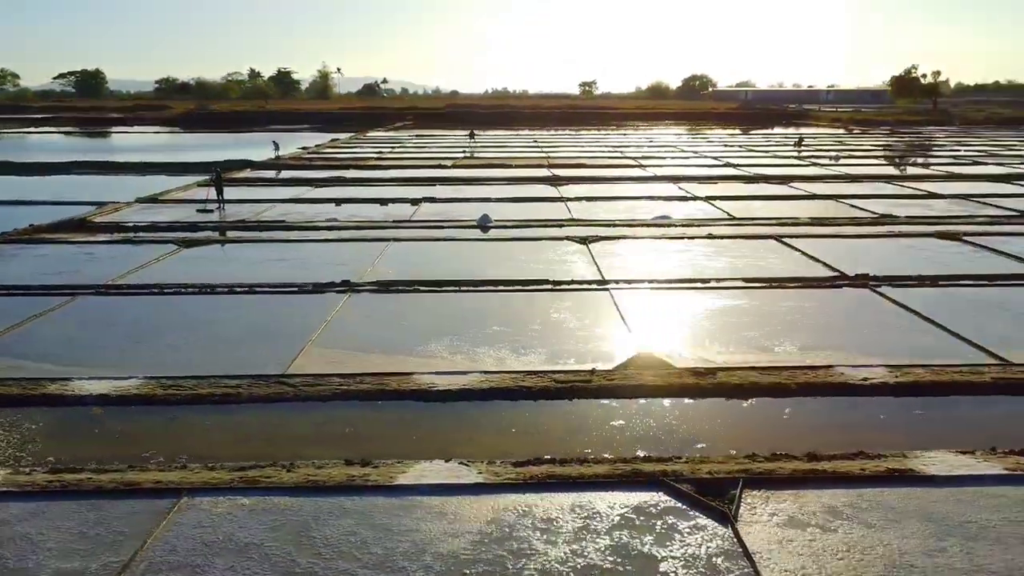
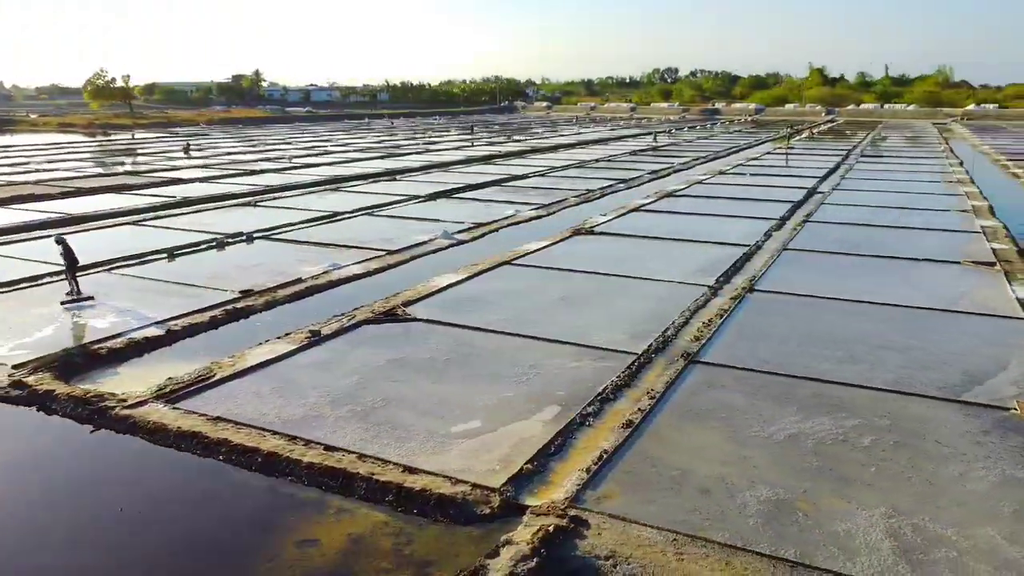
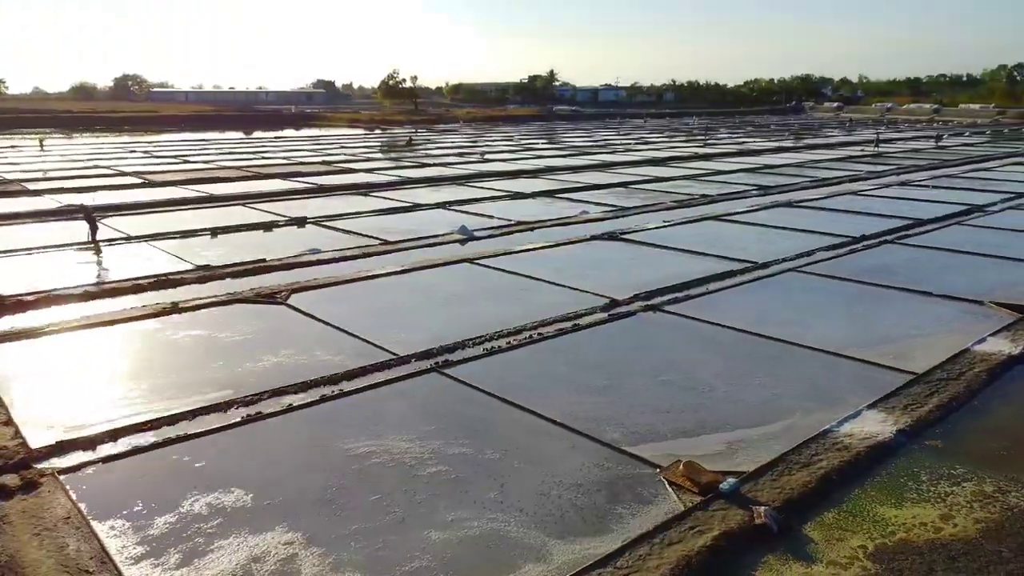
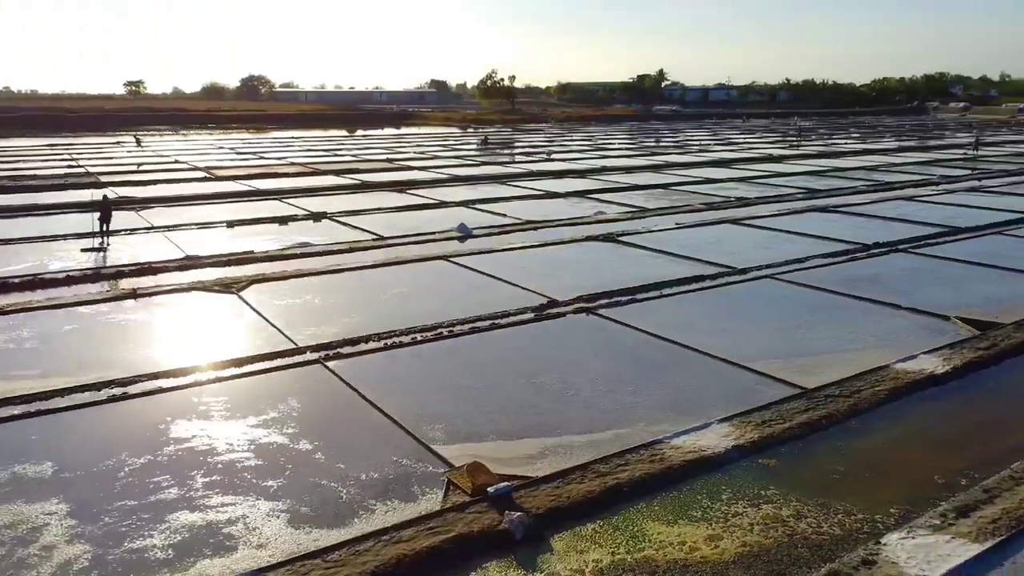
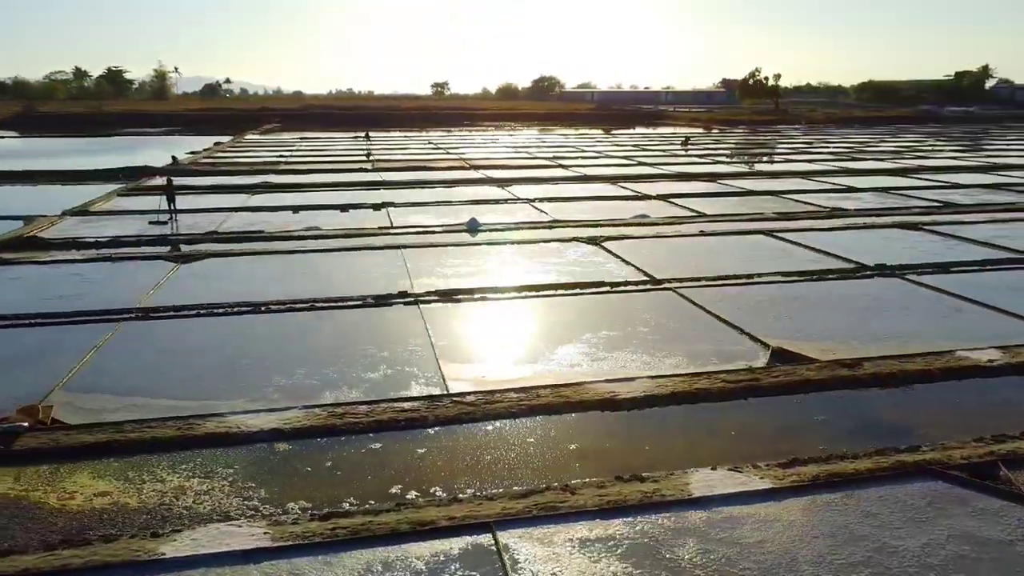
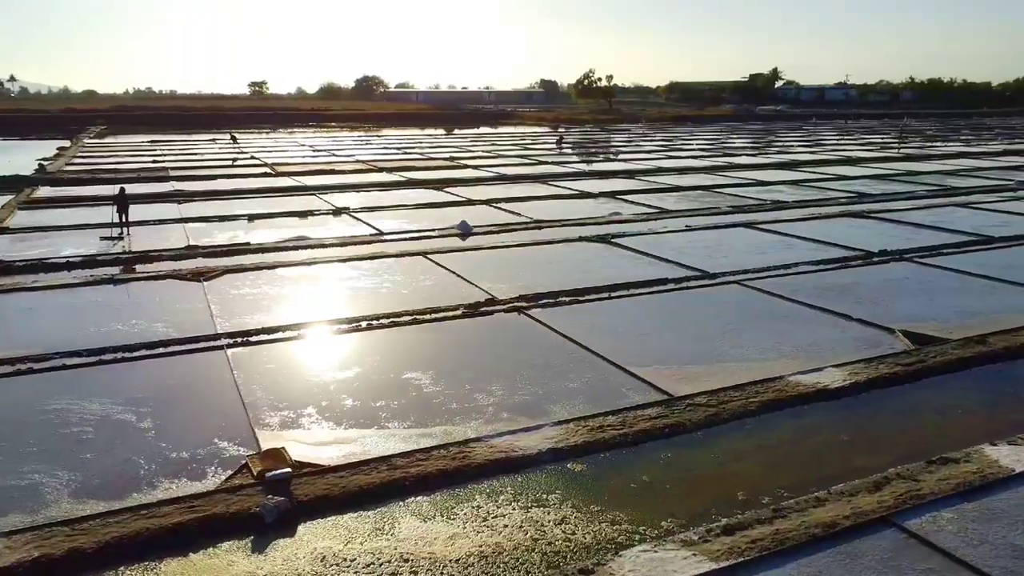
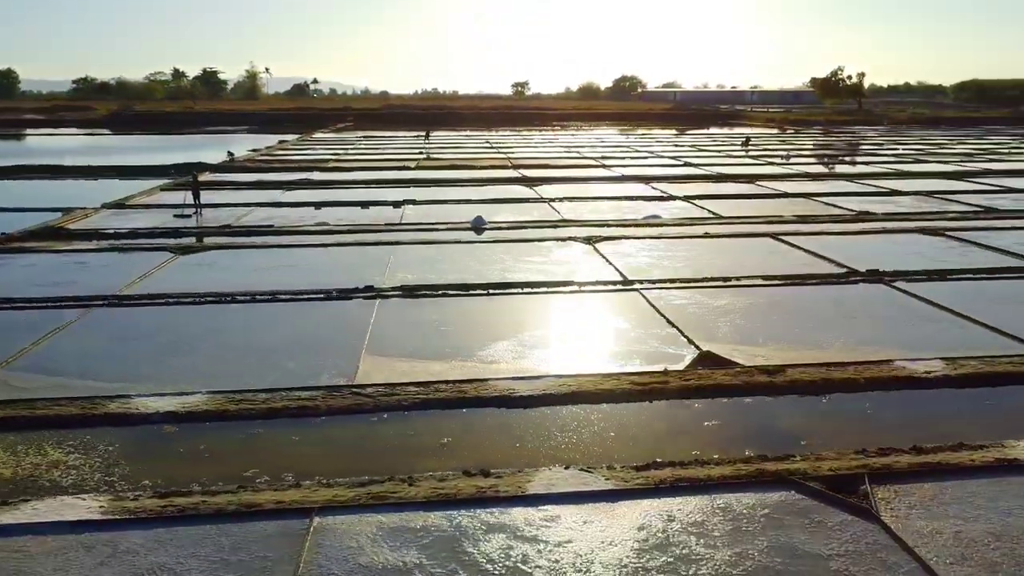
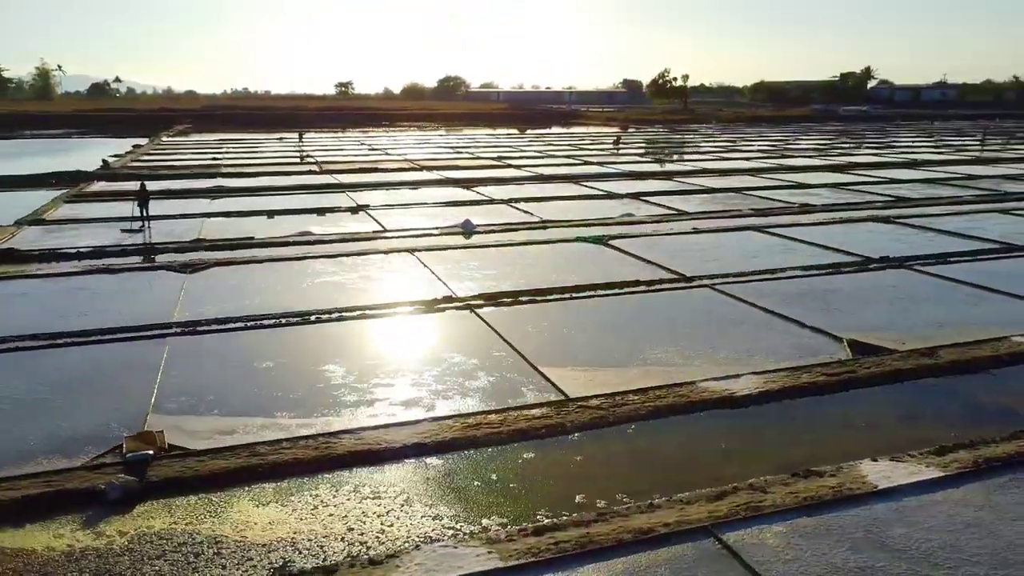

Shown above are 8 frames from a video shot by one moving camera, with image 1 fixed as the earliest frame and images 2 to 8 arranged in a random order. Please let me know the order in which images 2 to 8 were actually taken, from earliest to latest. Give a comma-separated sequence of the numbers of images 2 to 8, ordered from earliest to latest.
7, 5, 8, 6, 4, 3, 2
